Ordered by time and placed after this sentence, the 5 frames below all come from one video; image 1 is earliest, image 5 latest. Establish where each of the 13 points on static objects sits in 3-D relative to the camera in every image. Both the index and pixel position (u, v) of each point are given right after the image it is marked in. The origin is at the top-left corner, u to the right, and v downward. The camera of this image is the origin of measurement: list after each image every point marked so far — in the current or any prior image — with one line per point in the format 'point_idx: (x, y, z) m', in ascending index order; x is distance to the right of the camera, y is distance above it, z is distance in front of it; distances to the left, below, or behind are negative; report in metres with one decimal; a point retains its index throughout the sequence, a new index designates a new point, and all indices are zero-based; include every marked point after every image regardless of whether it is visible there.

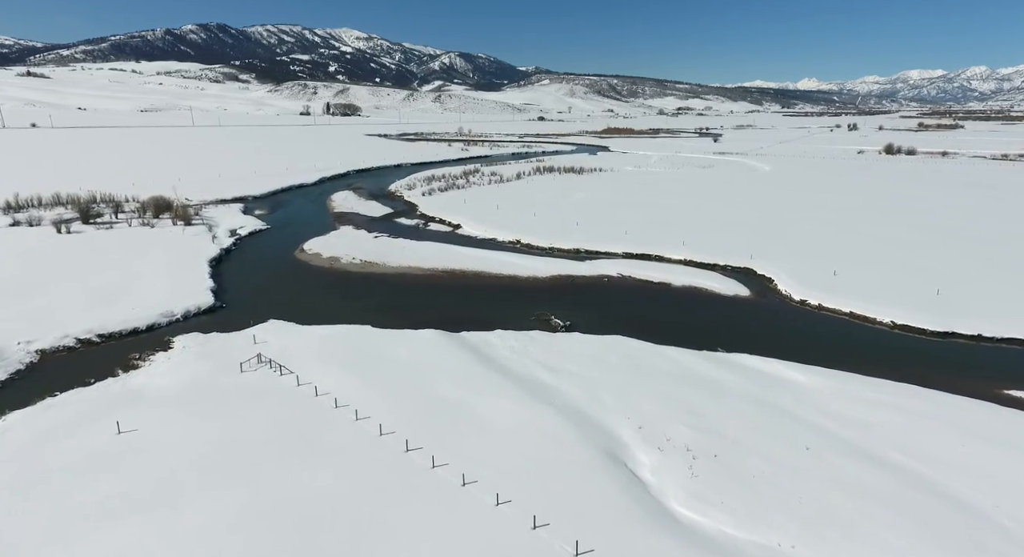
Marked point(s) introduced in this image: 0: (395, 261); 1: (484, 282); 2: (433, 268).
0: (-3.7, +0.6, +16.1) m
1: (-0.8, -0.2, +14.5) m
2: (-2.5, +0.3, +15.6) m
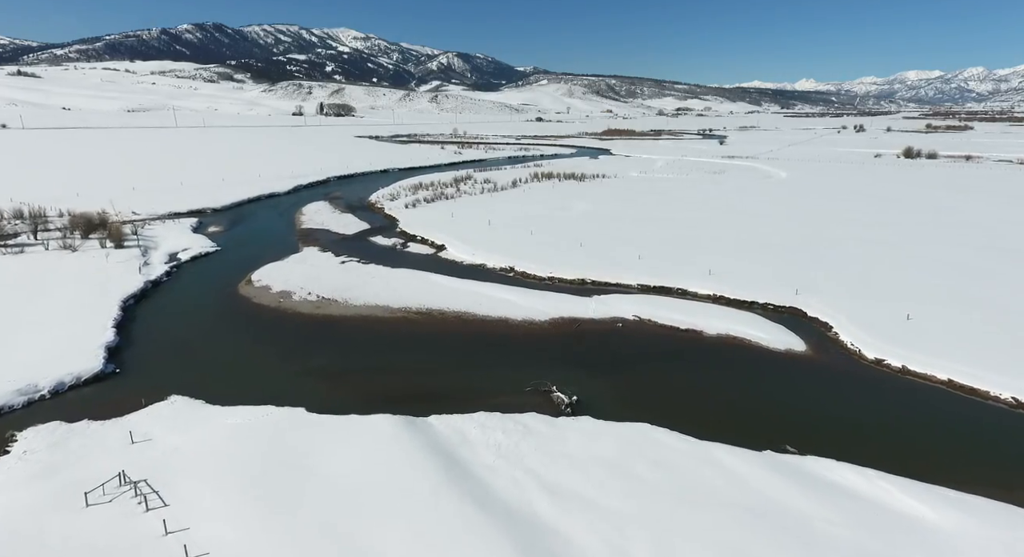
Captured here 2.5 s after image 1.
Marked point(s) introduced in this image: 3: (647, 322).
0: (-4.0, -0.5, +13.1) m
1: (-1.0, -1.2, +11.5) m
2: (-2.7, -0.7, +12.6) m
3: (+3.2, -1.0, +11.8) m
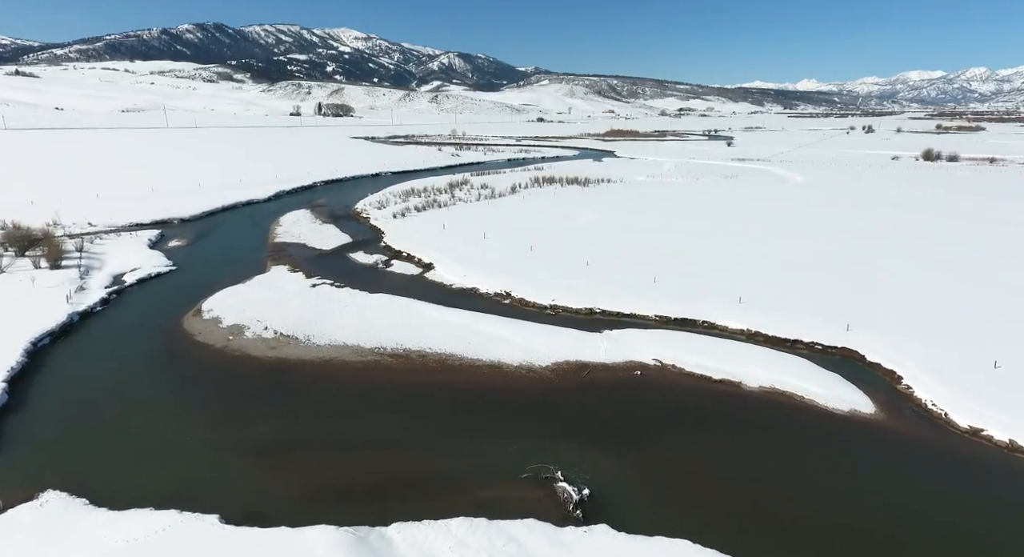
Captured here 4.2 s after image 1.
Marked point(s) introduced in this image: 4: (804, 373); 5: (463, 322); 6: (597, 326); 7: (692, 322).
0: (-4.1, -1.2, +11.0) m
1: (-1.1, -1.9, +9.4) m
2: (-2.8, -1.4, +10.5) m
3: (+3.1, -1.7, +9.7) m
4: (+5.3, -1.7, +9.3) m
5: (-1.1, -1.0, +11.6) m
6: (+2.0, -1.1, +11.9) m
7: (+4.2, -1.0, +11.7) m
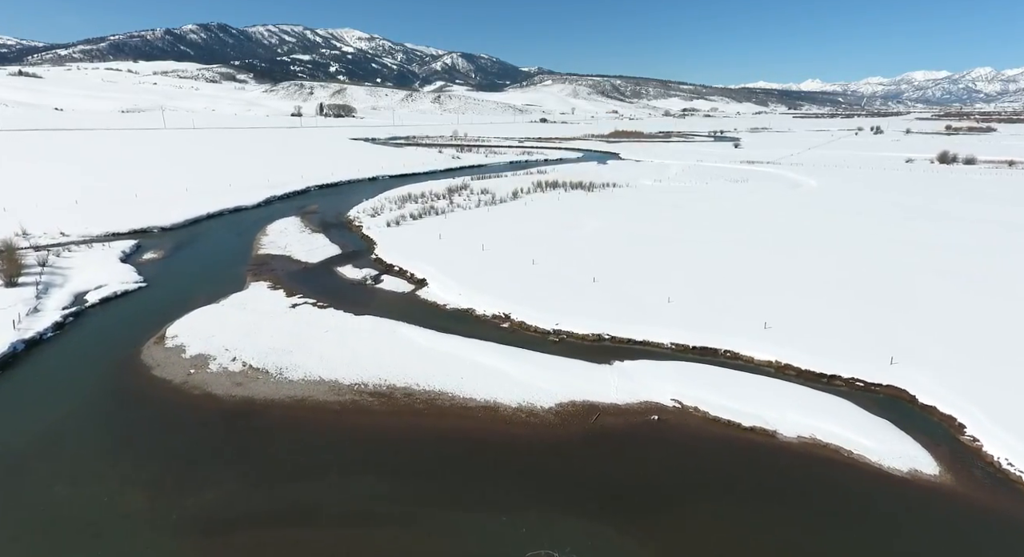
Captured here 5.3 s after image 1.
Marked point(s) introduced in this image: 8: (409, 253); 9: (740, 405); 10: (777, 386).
0: (-4.1, -1.6, +9.7) m
1: (-1.2, -2.4, +8.1) m
2: (-2.8, -1.9, +9.2) m
3: (+3.0, -2.2, +8.4) m
4: (+5.3, -2.2, +8.0) m
5: (-1.1, -1.5, +10.3) m
6: (+2.0, -1.6, +10.7) m
7: (+4.2, -1.5, +10.5) m
8: (-3.4, +0.8, +16.5) m
9: (+3.8, -2.1, +8.5) m
10: (+4.7, -1.9, +9.1) m
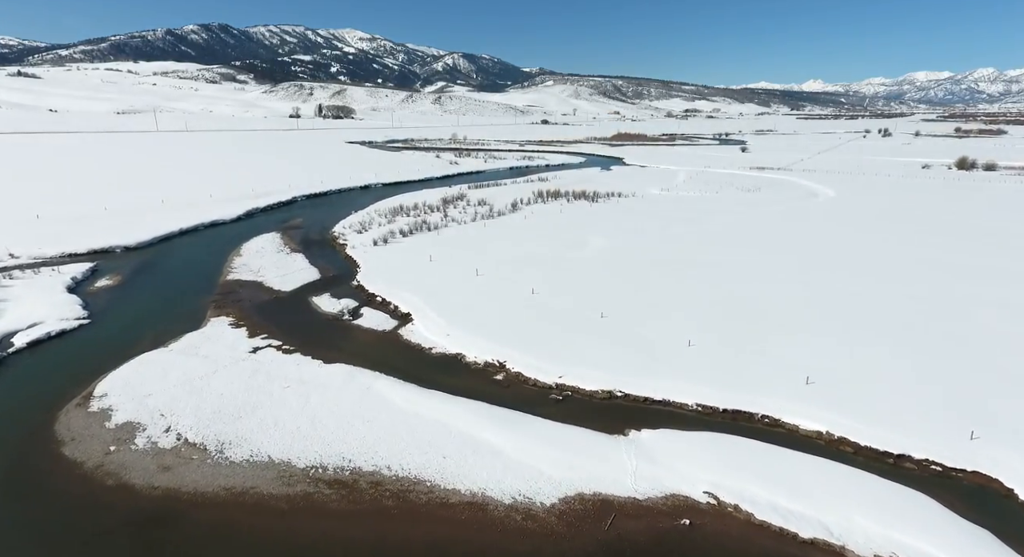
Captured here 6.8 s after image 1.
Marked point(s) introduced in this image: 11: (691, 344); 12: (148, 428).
0: (-4.2, -2.5, +8.0) m
1: (-1.3, -3.2, +6.4) m
2: (-2.9, -2.8, +7.5) m
3: (+2.9, -3.1, +6.6) m
4: (+5.2, -3.1, +6.2) m
5: (-1.2, -2.3, +8.5) m
6: (+1.9, -2.4, +8.9) m
7: (+4.1, -2.4, +8.7) m
8: (-3.4, 0.0, +14.7) m
9: (+3.7, -3.0, +6.7) m
10: (+4.6, -2.8, +7.3) m
11: (+3.8, -1.4, +10.7) m
12: (-5.9, -2.4, +8.2) m
